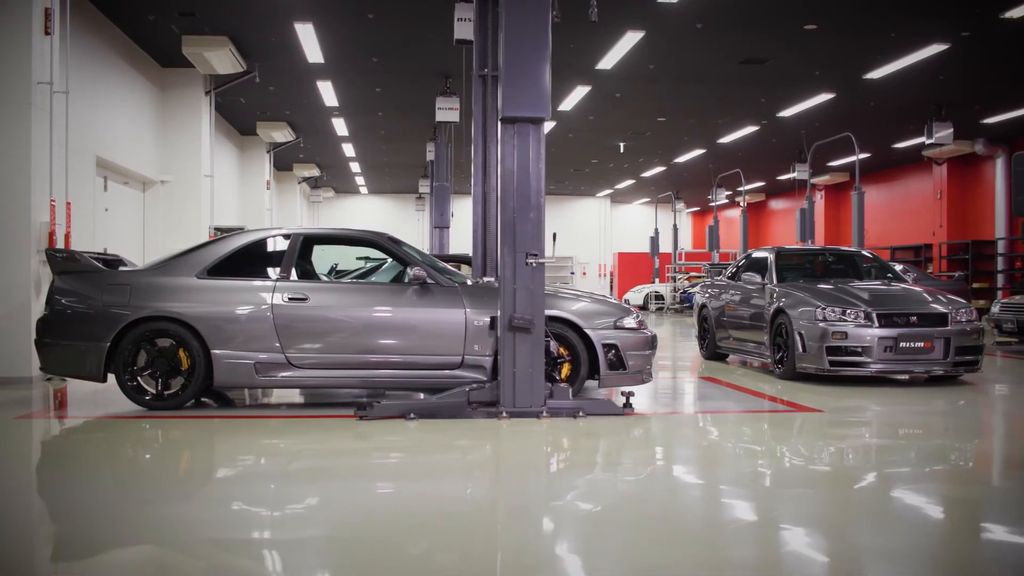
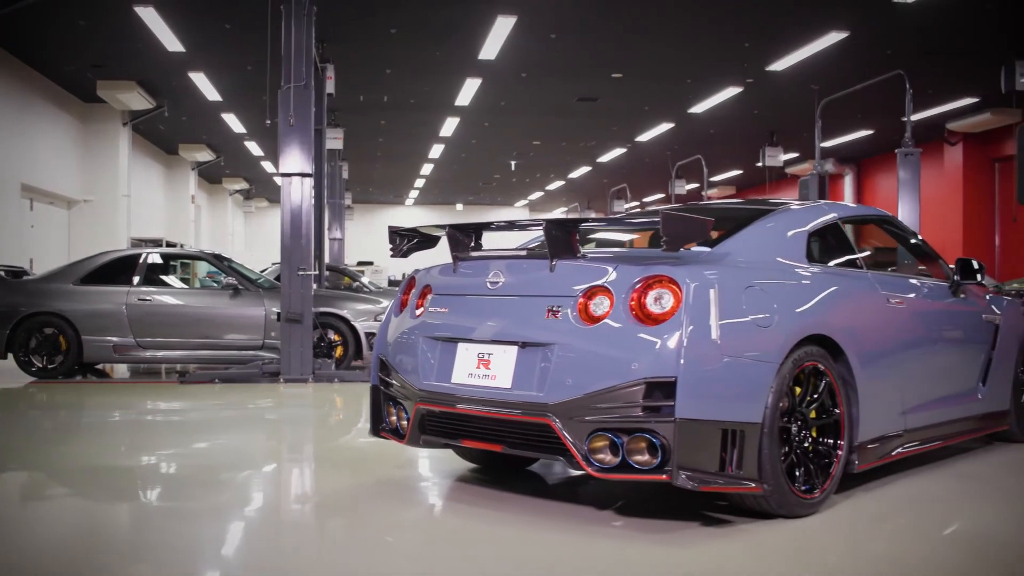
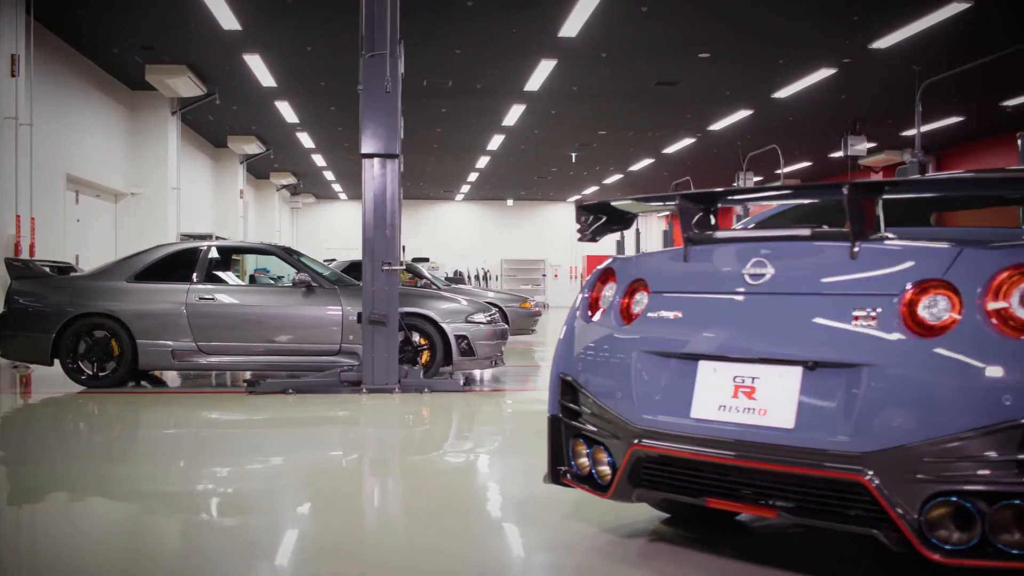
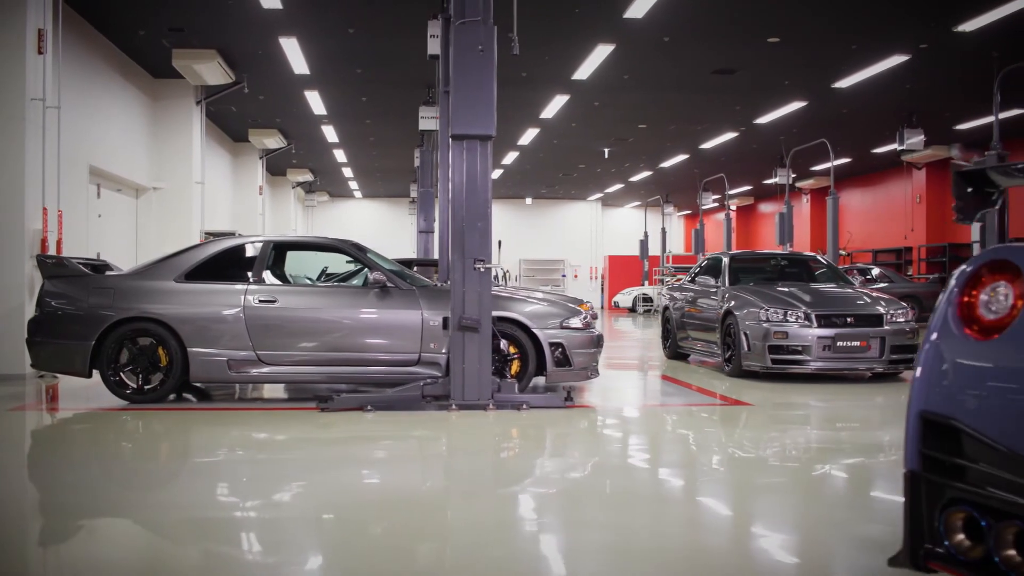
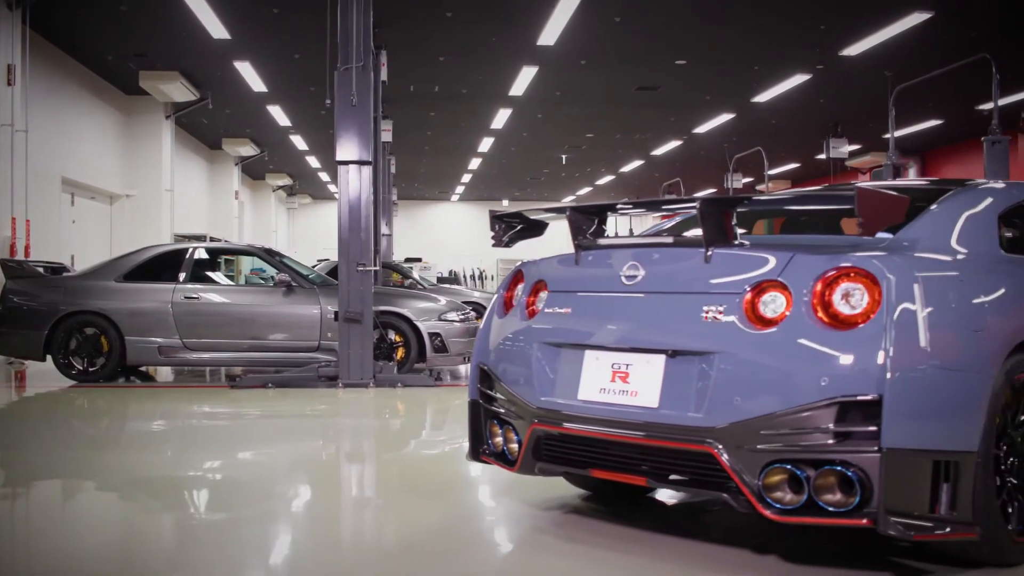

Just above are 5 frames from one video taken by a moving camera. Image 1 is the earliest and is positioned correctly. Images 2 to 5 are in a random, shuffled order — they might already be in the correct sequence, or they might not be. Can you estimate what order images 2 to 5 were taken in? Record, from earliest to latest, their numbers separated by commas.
4, 3, 5, 2
